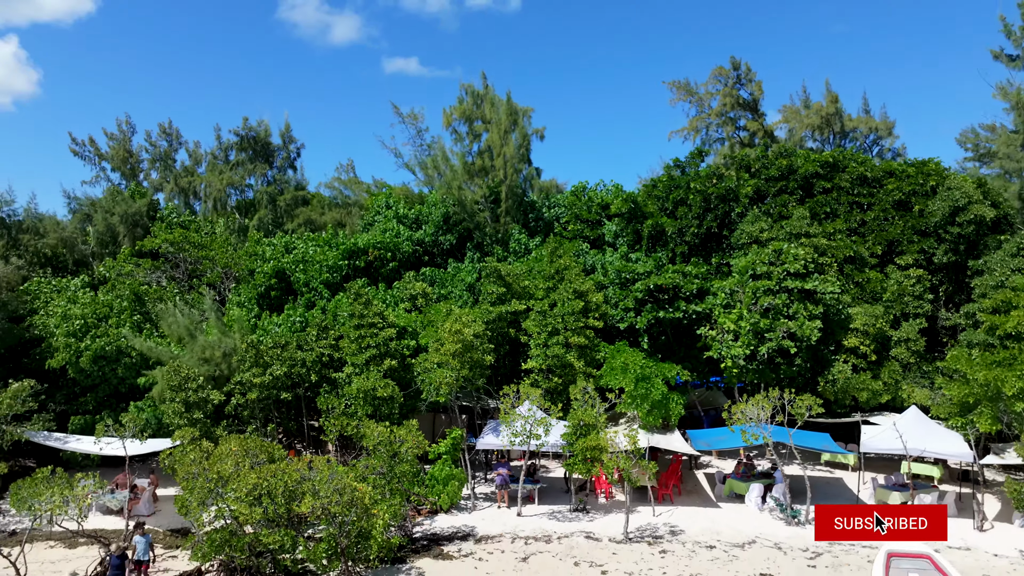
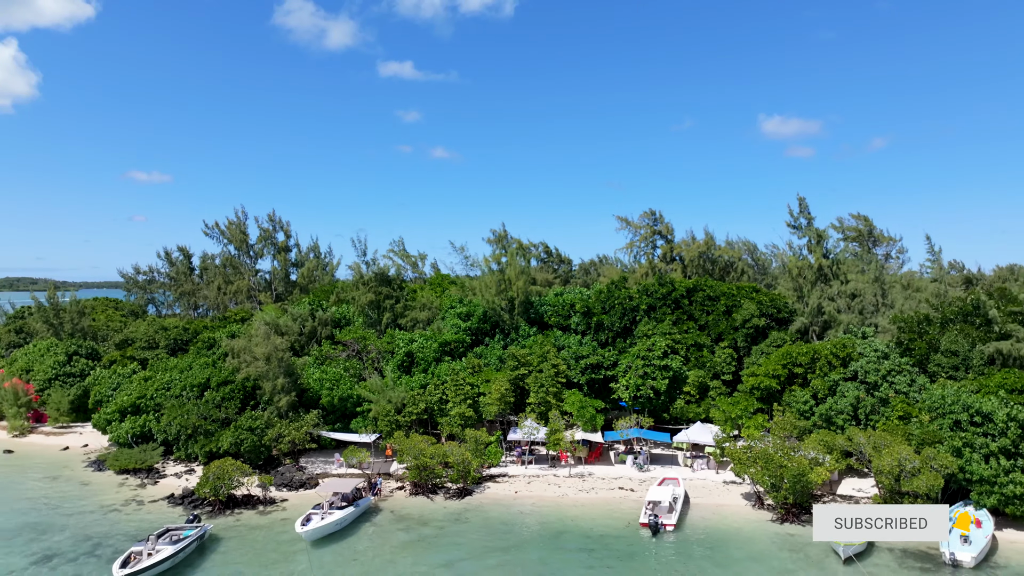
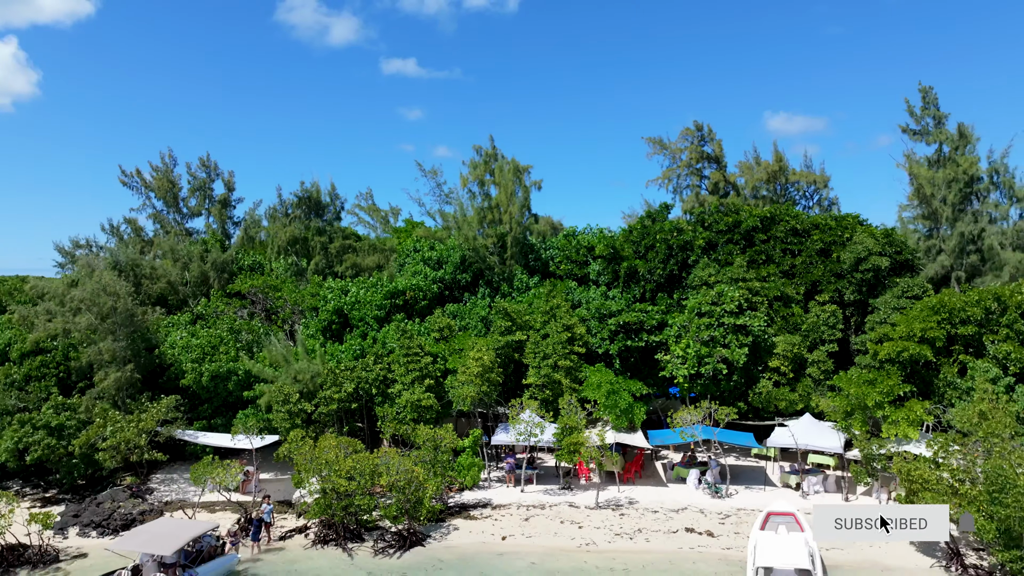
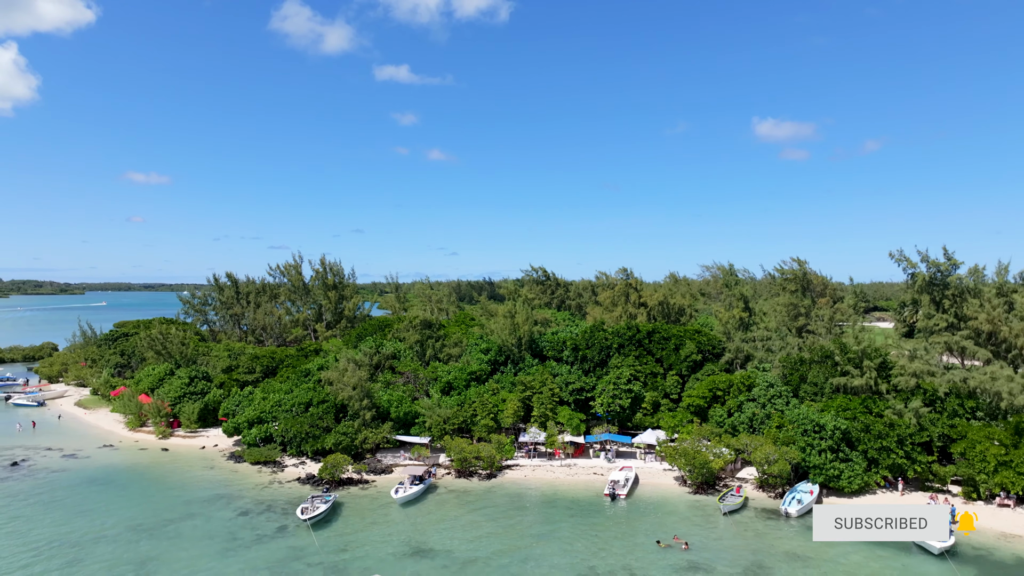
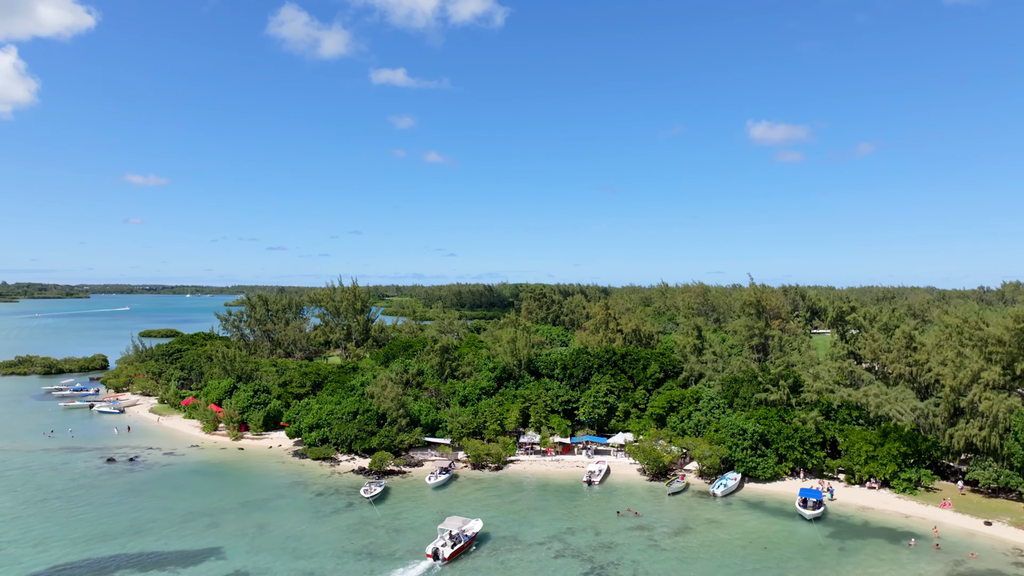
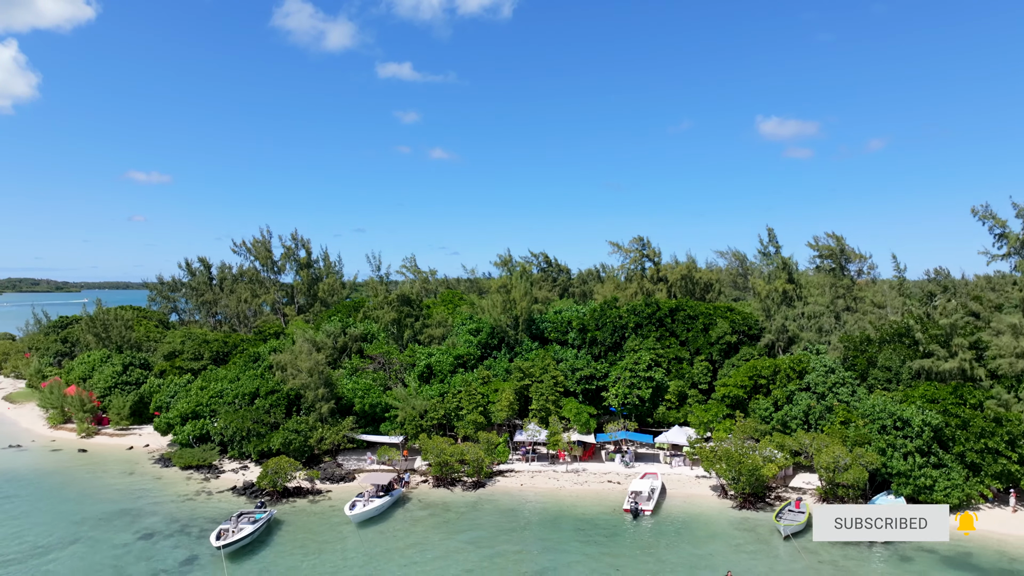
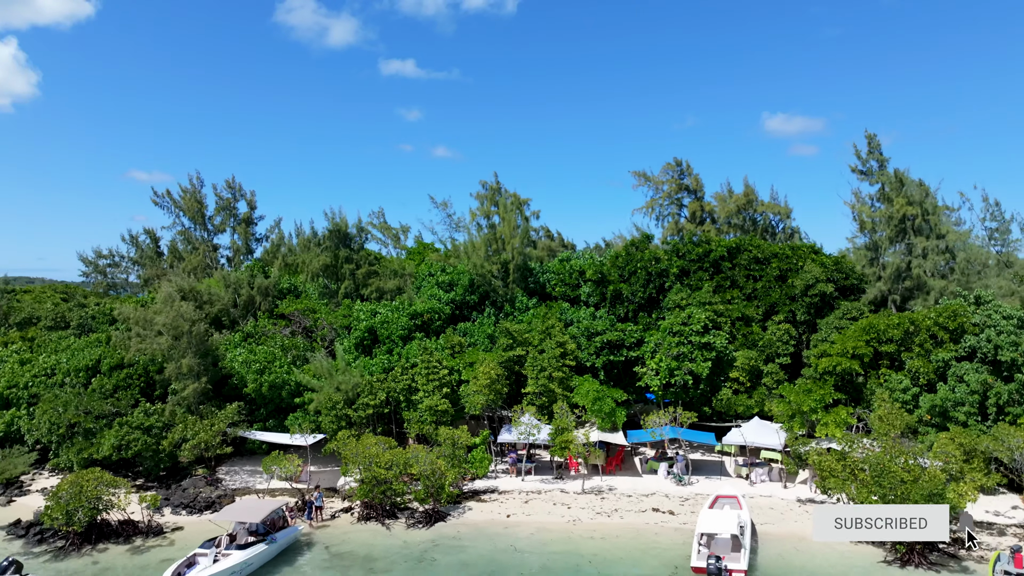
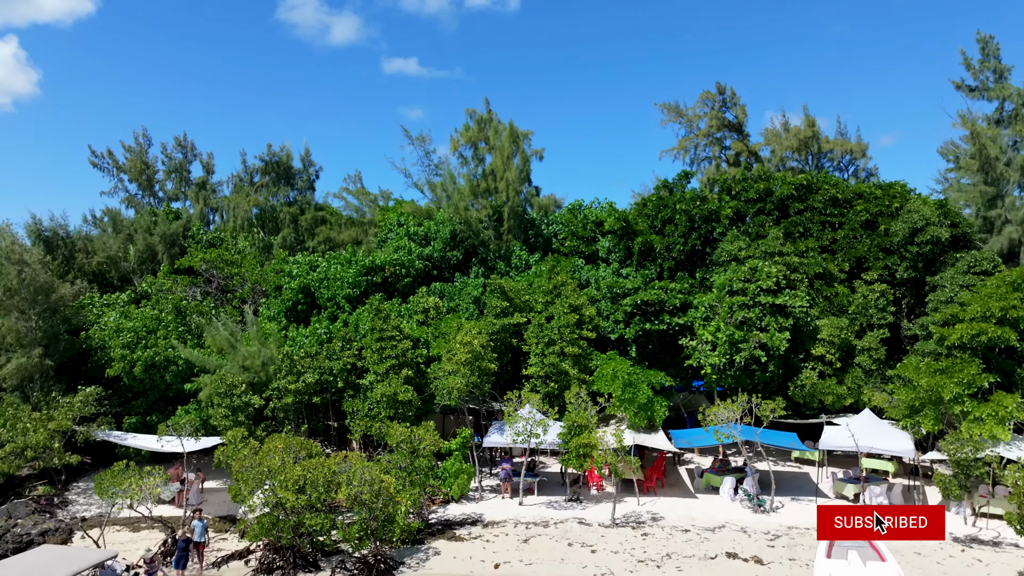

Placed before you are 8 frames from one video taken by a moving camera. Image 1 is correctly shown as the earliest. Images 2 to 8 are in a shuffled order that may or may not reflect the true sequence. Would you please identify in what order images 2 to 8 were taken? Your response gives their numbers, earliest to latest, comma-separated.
8, 3, 7, 2, 6, 4, 5
